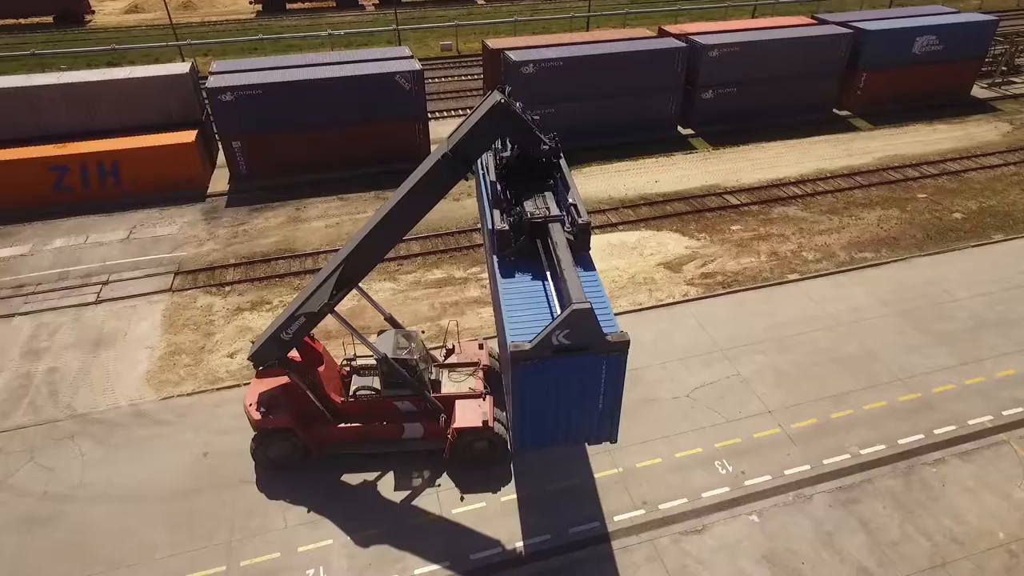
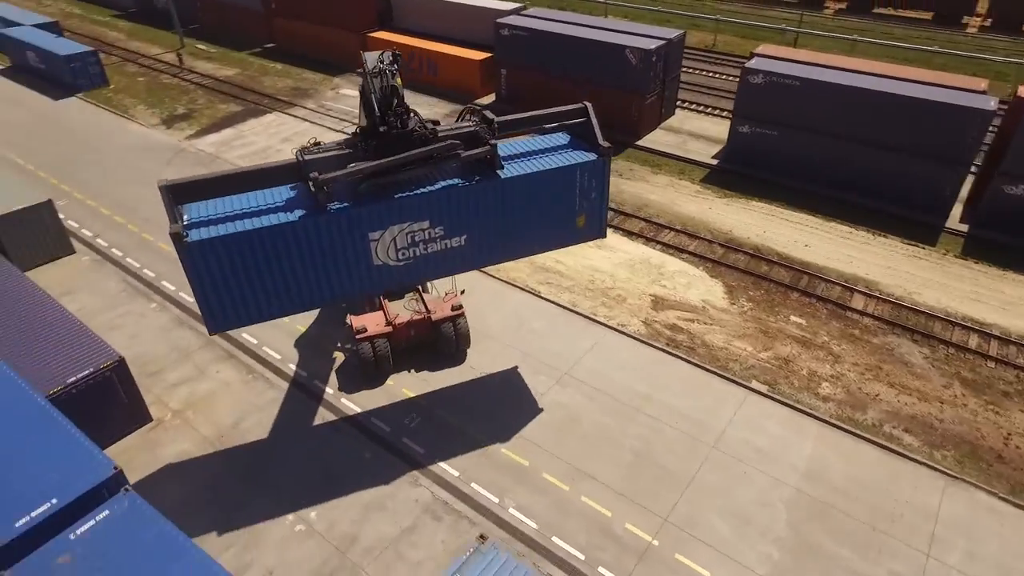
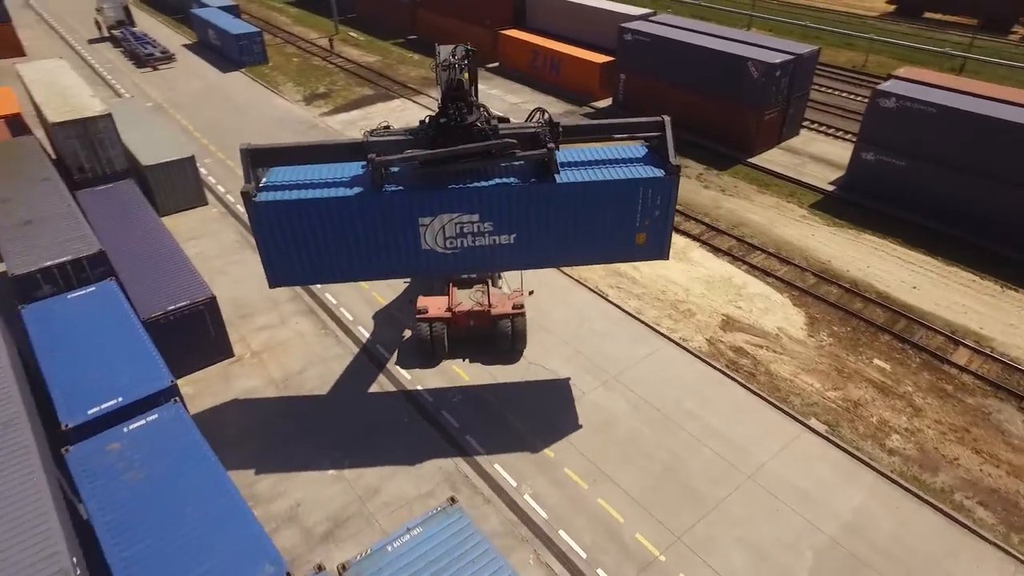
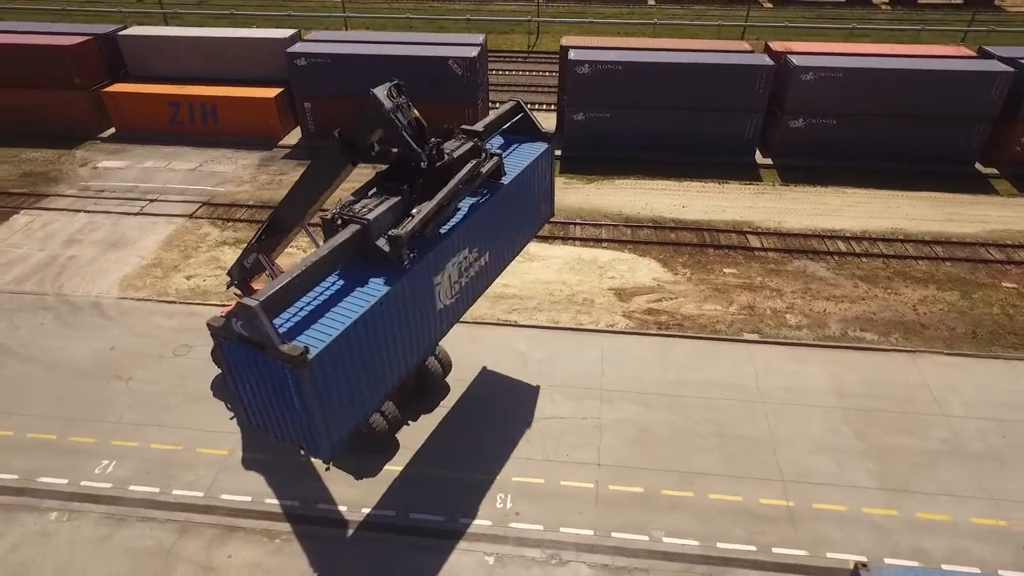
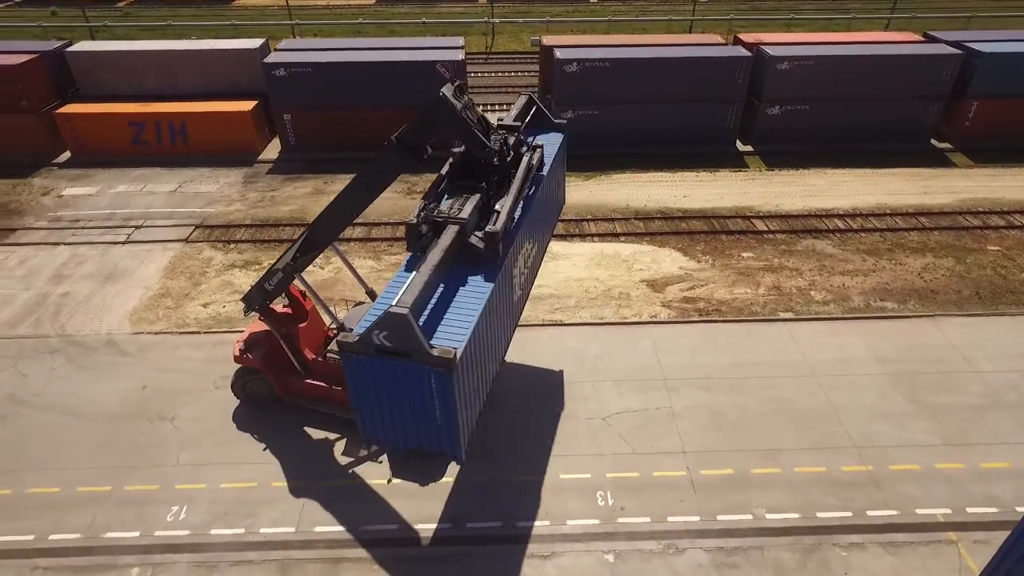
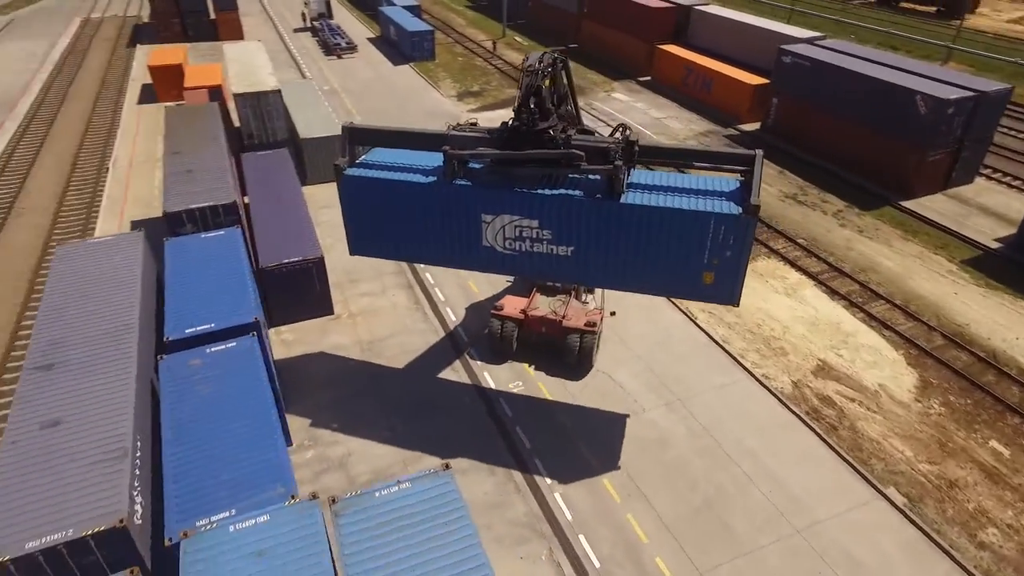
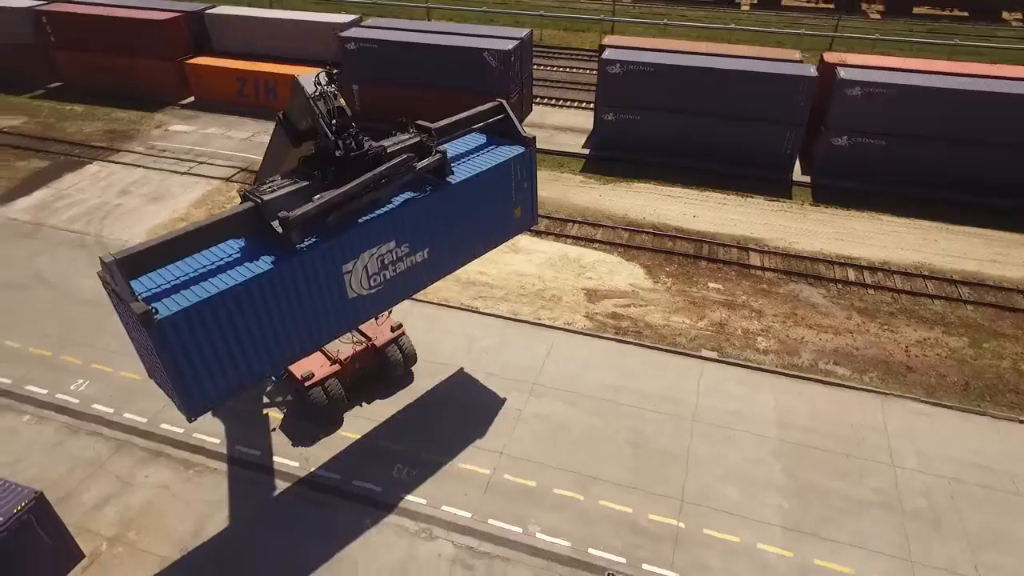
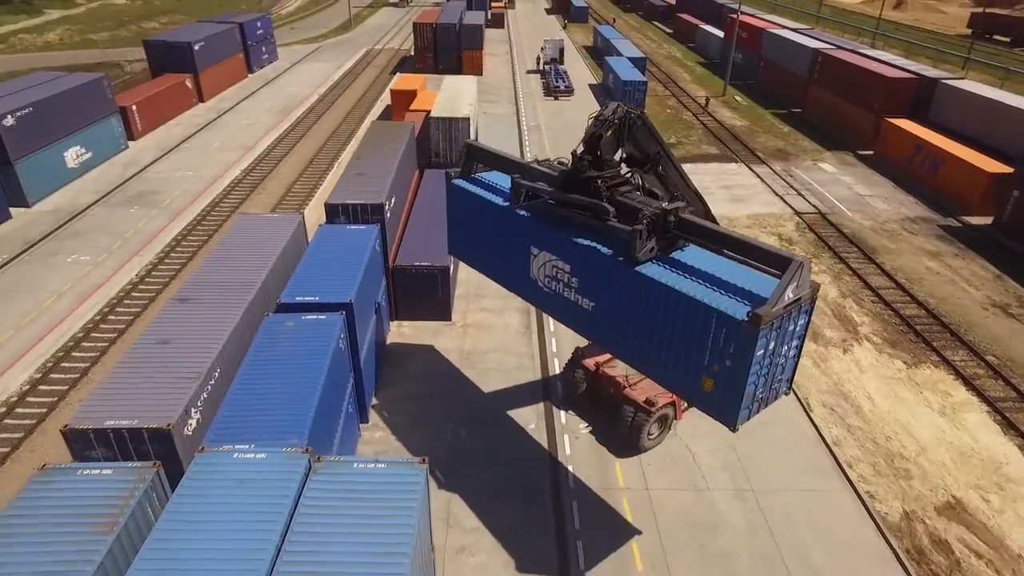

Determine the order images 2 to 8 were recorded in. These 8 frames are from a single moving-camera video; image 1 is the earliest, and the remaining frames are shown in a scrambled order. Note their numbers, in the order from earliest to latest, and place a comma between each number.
5, 4, 7, 2, 3, 6, 8
